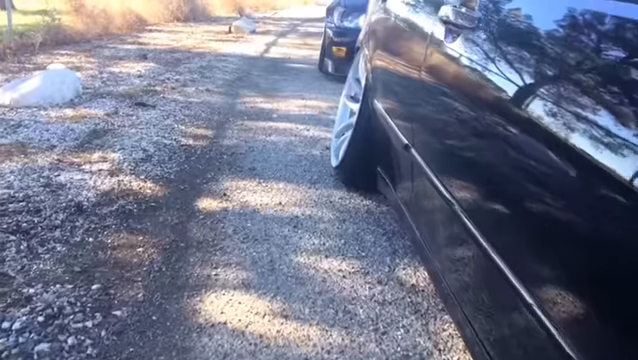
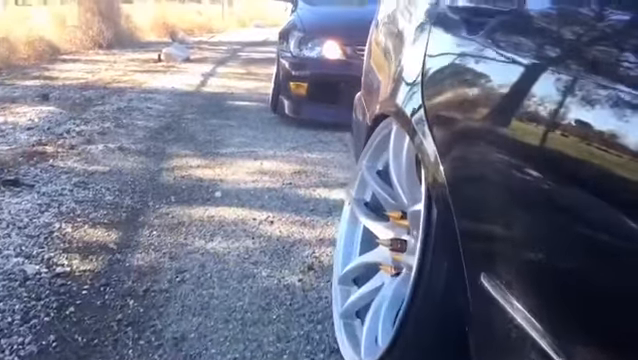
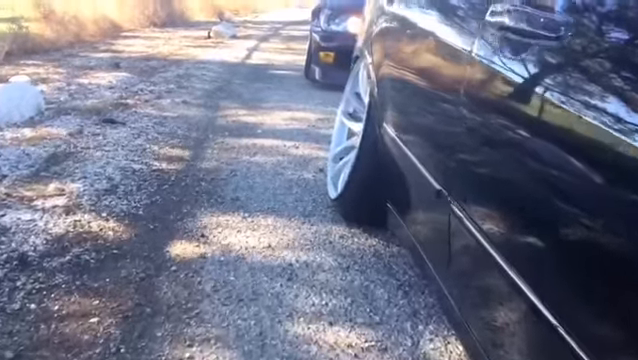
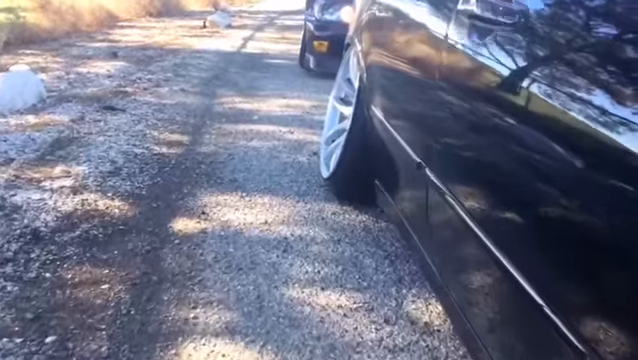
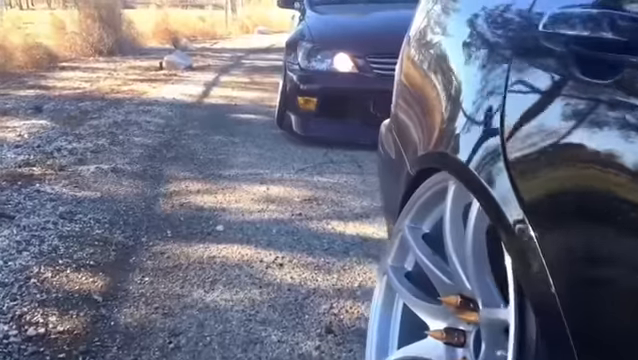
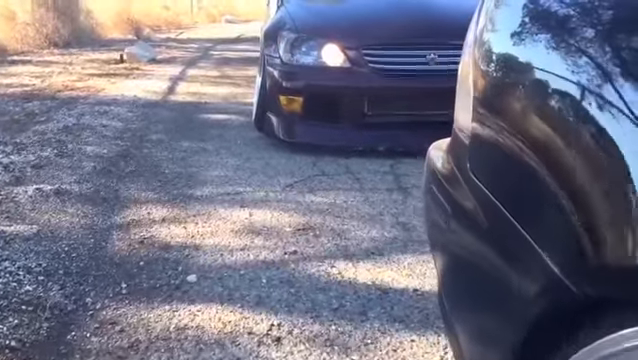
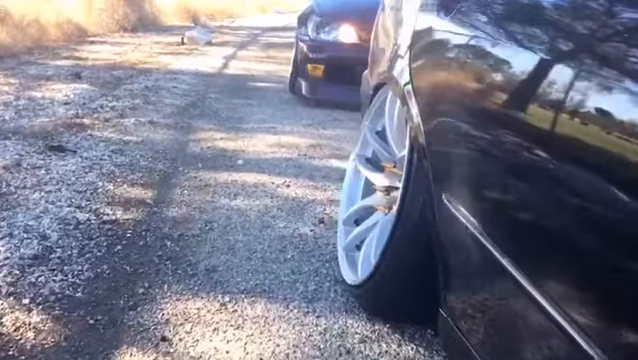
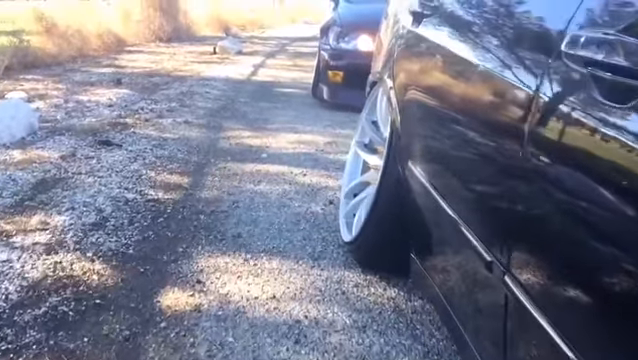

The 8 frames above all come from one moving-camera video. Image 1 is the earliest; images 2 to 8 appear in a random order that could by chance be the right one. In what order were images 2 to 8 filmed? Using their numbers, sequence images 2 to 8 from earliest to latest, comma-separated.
4, 3, 8, 7, 2, 5, 6
